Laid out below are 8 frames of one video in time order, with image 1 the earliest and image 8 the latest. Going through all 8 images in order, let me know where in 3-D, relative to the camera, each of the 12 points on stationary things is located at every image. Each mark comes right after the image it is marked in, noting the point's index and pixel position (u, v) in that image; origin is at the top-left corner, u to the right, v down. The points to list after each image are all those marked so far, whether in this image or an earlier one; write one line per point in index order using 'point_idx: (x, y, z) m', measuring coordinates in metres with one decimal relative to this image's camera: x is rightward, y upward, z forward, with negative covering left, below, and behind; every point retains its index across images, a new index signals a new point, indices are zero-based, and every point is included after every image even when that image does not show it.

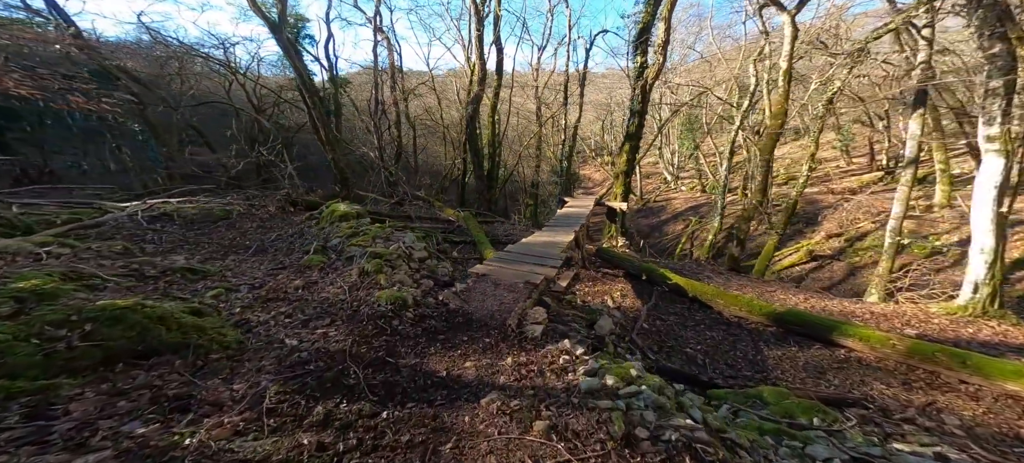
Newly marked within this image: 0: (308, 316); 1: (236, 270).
0: (-1.8, -0.8, +3.3) m
1: (-3.1, -0.4, +4.1) m
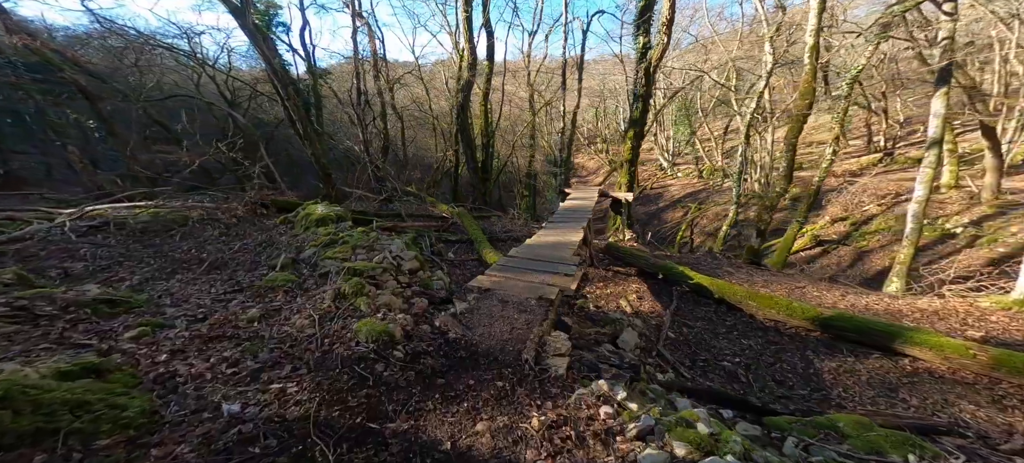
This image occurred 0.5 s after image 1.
0: (-1.7, -0.9, +2.5) m
1: (-3.0, -0.6, +3.3) m
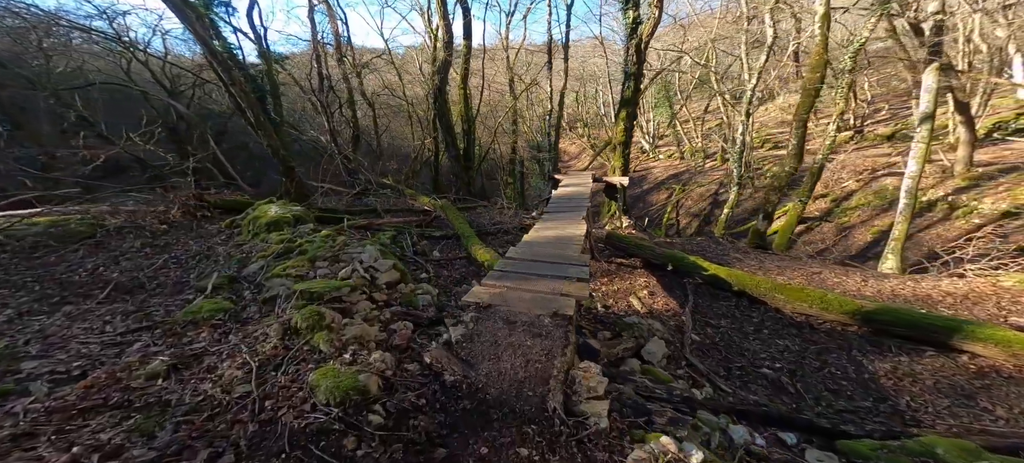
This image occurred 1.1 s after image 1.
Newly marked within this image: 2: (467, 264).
0: (-1.5, -1.0, +1.6) m
1: (-2.9, -0.7, +2.3) m
2: (-0.8, -0.6, +6.5) m
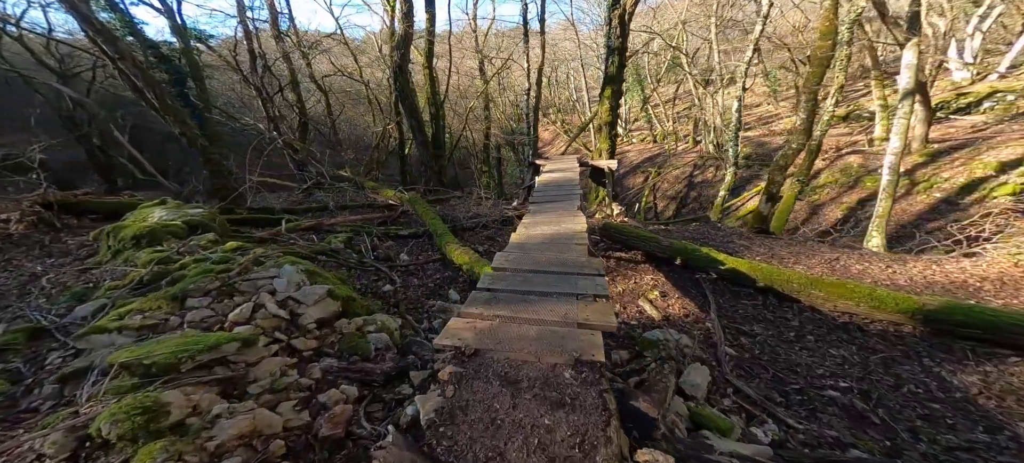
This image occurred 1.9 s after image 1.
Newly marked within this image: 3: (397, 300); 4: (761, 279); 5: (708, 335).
0: (-1.4, -1.1, +0.5) m
1: (-2.8, -0.9, +1.1) m
2: (-1.1, -0.6, +5.4) m
3: (-1.4, -0.8, +4.3) m
4: (+3.1, -0.6, +4.5) m
5: (+2.1, -1.1, +3.9) m
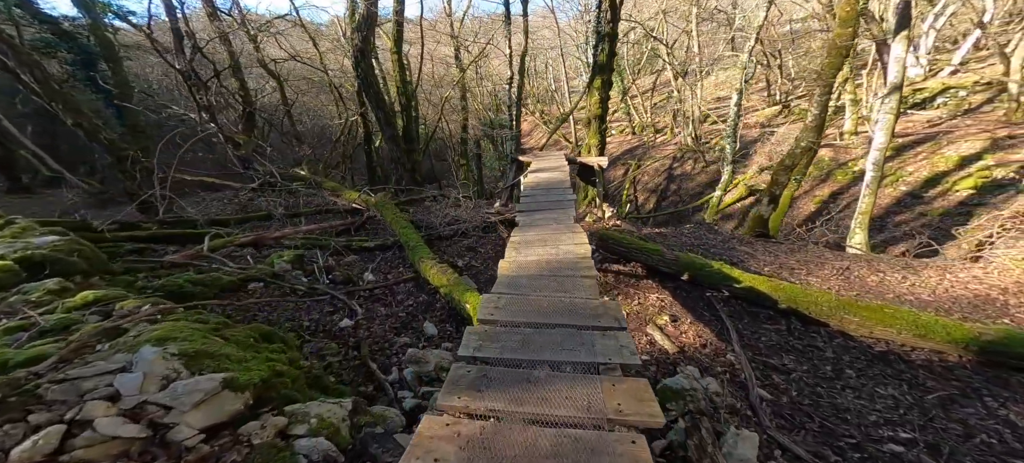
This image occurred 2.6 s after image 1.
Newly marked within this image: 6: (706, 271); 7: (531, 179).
0: (-1.3, -1.4, -0.3) m
1: (-2.7, -1.2, +0.2) m
2: (-1.2, -0.7, +4.5) m
3: (-1.5, -1.0, +3.5) m
4: (+2.9, -0.7, +3.9) m
5: (+2.0, -1.3, +3.3) m
6: (+2.4, -0.5, +4.4) m
7: (+0.3, +0.8, +5.9) m
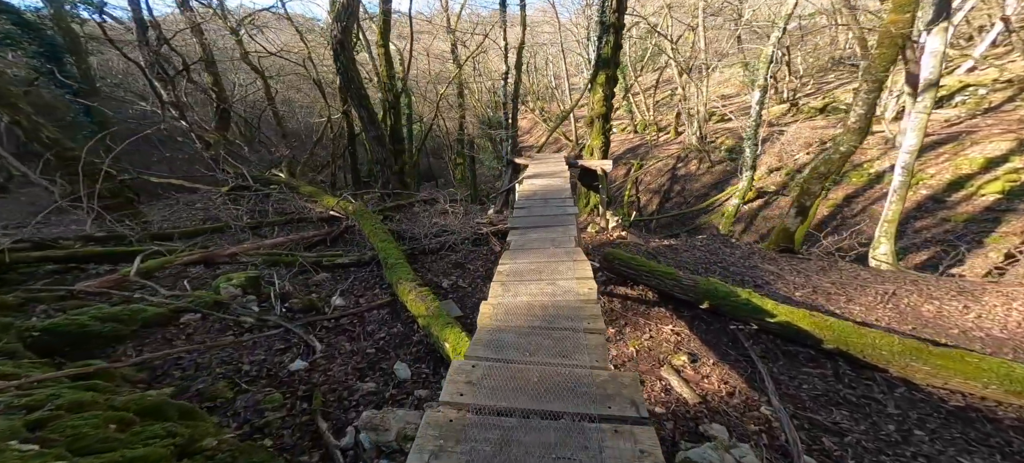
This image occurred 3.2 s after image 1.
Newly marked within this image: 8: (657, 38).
0: (-1.4, -1.6, -1.0) m
1: (-2.8, -1.4, -0.5) m
2: (-1.4, -0.9, +3.9) m
3: (-1.6, -1.2, +2.9) m
4: (+2.8, -1.0, +3.3) m
5: (+1.9, -1.5, +2.6) m
6: (+2.3, -0.7, +3.7) m
7: (+0.2, +0.7, +5.2) m
8: (+7.8, +10.3, +19.5) m
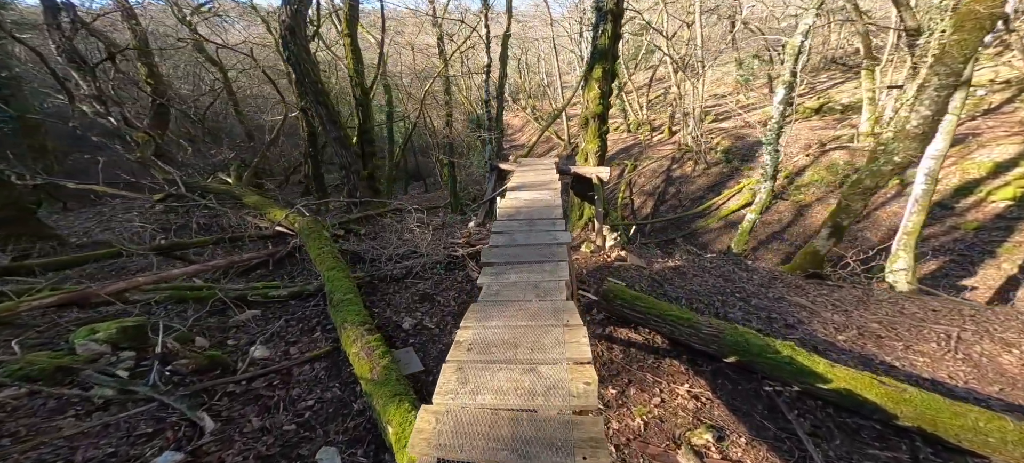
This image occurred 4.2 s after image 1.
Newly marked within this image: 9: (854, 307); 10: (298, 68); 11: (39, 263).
0: (-1.5, -1.9, -1.9) m
1: (-3.0, -1.7, -1.4) m
2: (-1.6, -1.2, +3.0) m
3: (-1.8, -1.5, +2.0) m
4: (+2.6, -1.2, +2.5) m
5: (+1.7, -1.8, +1.8) m
6: (+2.0, -1.0, +2.9) m
7: (0.0, +0.4, +4.4) m
8: (+7.2, +10.1, +18.7) m
9: (+3.8, -0.9, +4.0) m
10: (-3.2, +2.5, +5.6) m
11: (-4.3, -0.3, +3.4) m
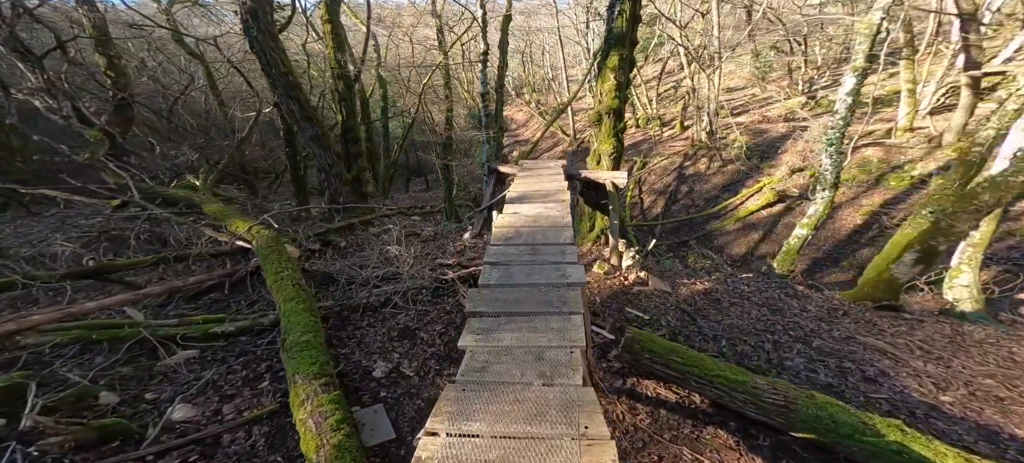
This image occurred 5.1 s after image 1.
0: (-1.6, -2.2, -2.6) m
1: (-3.1, -1.9, -2.1) m
2: (-1.6, -1.4, +2.3) m
3: (-1.8, -1.7, +1.2) m
4: (+2.6, -1.5, +1.6) m
5: (+1.6, -2.0, +1.0) m
6: (+2.0, -1.2, +2.1) m
7: (0.0, +0.2, +3.6) m
8: (+7.5, +10.1, +17.7) m
9: (+3.8, -1.1, +3.2) m
10: (-3.2, +2.3, +4.8) m
11: (-4.3, -0.5, +2.7) m
